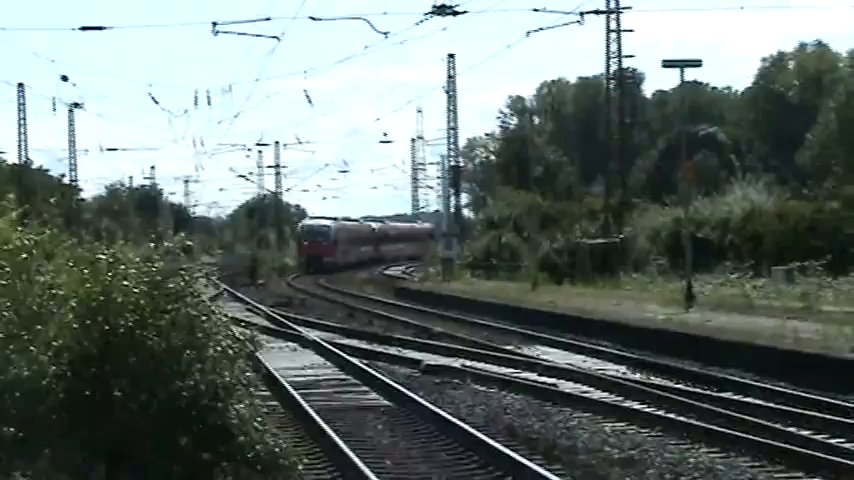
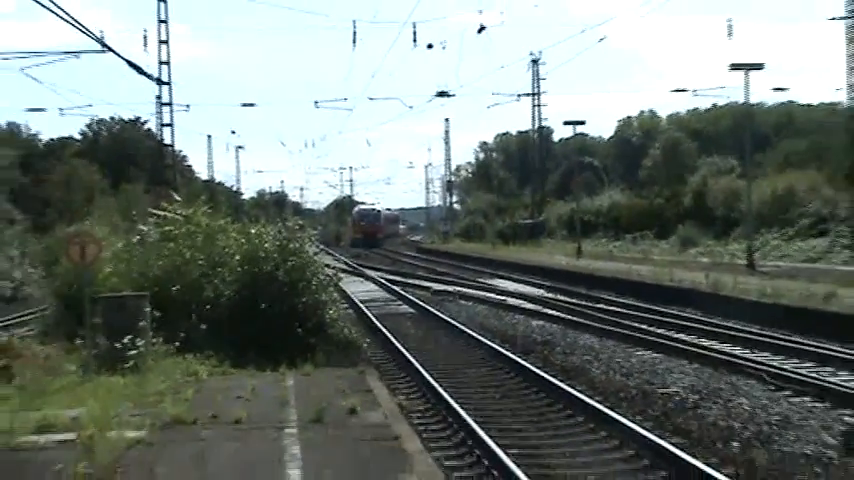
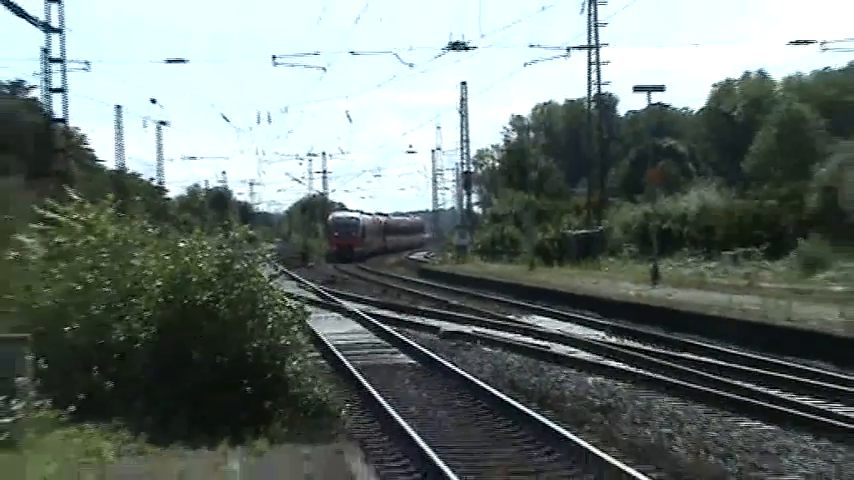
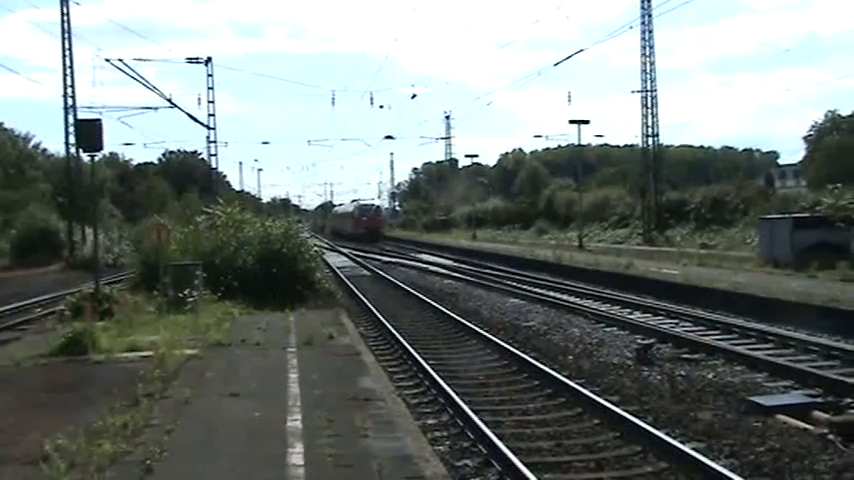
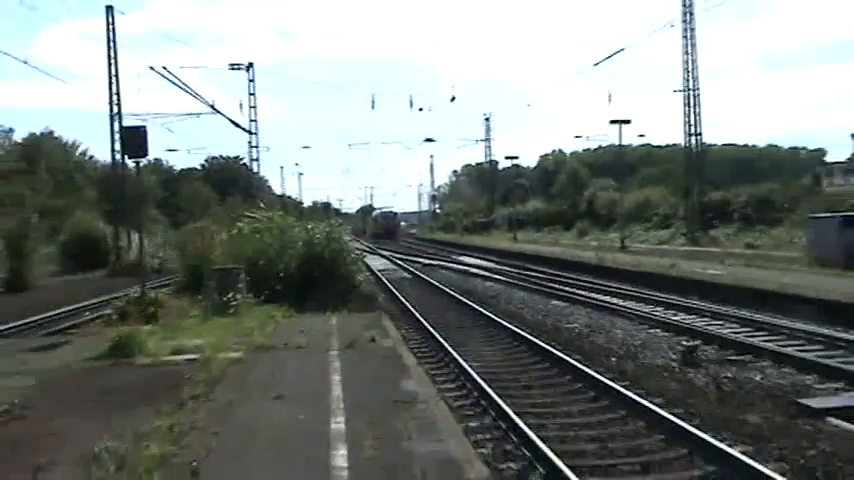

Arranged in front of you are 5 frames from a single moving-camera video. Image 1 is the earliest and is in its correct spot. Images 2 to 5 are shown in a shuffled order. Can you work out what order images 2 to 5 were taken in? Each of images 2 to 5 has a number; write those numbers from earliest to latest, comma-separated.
3, 2, 5, 4
